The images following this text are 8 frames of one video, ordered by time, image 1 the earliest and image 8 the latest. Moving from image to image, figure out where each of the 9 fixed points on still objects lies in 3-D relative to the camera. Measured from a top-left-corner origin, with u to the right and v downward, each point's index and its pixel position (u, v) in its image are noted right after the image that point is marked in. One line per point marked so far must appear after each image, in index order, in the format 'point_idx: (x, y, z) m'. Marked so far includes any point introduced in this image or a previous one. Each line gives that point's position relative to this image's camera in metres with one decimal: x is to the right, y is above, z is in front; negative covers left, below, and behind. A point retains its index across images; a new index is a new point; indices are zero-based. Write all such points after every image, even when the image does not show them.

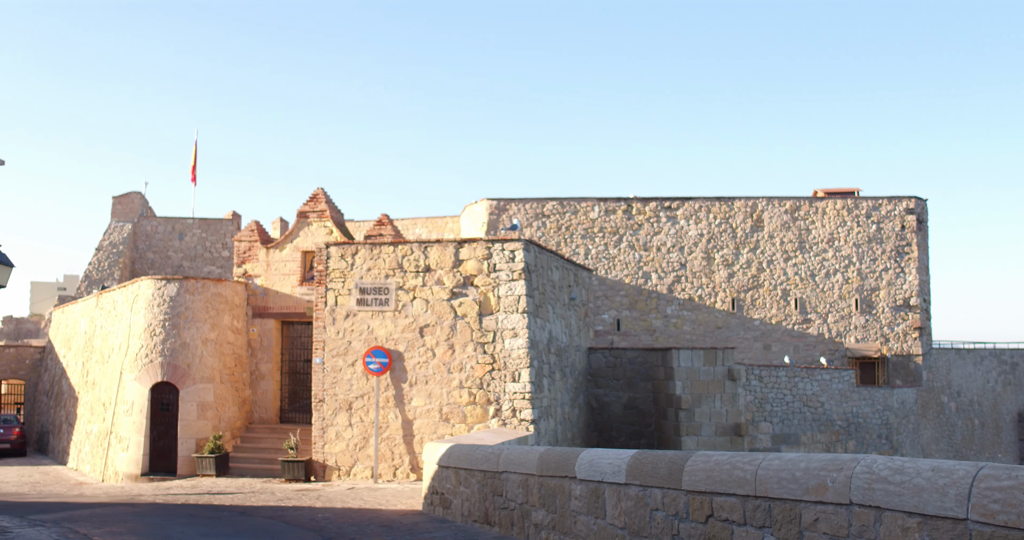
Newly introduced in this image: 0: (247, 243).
0: (-5.3, +0.6, +16.8) m
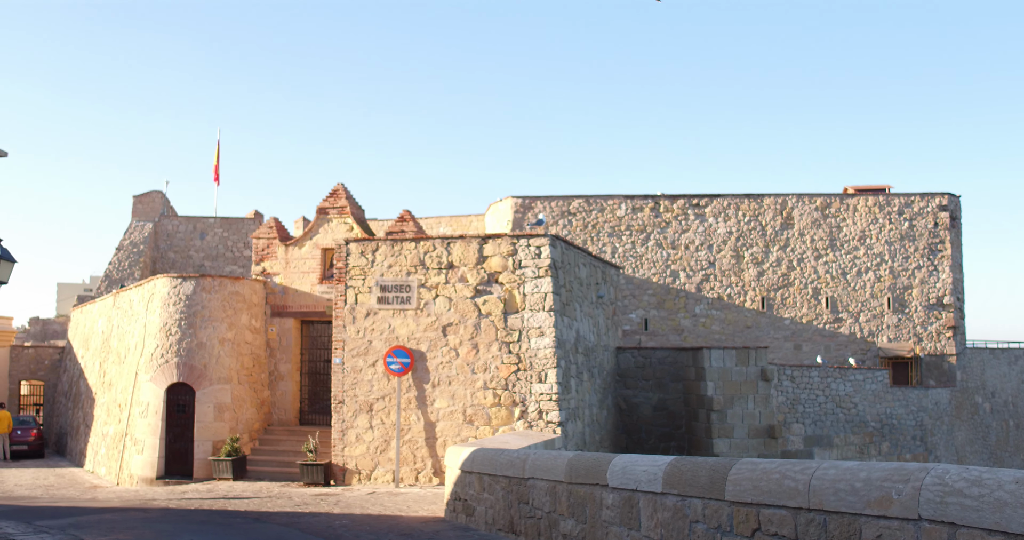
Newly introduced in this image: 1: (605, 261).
0: (-4.9, +0.6, +16.4) m
1: (+2.1, +0.2, +18.4) m
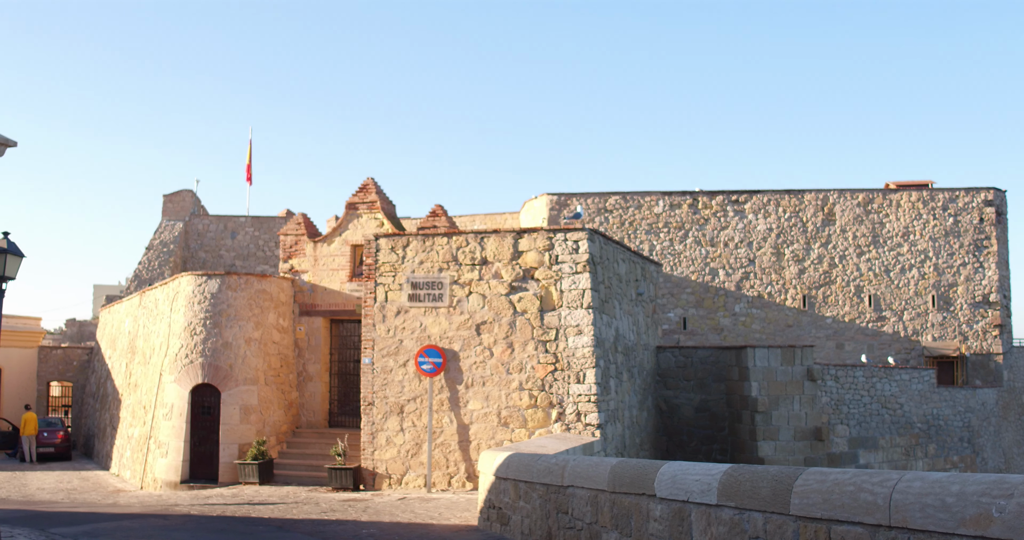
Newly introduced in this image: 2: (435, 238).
0: (-4.2, +0.7, +15.9) m
1: (+2.8, +0.3, +17.7) m
2: (-1.2, +0.5, +13.5) m
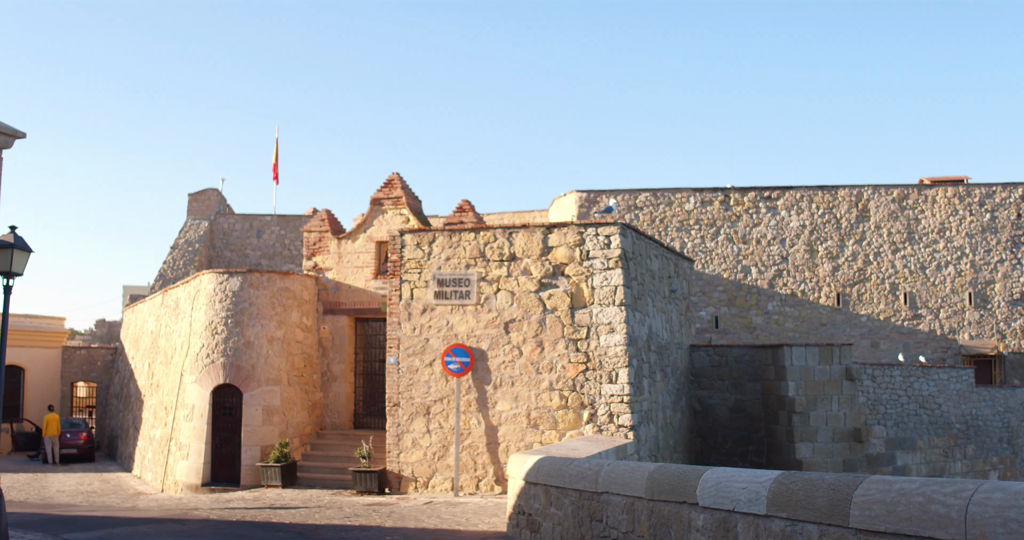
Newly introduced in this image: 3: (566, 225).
0: (-3.7, +0.7, +15.6) m
1: (+3.4, +0.4, +17.1) m
2: (-0.8, +0.6, +13.1) m
3: (+0.8, +0.7, +12.6) m
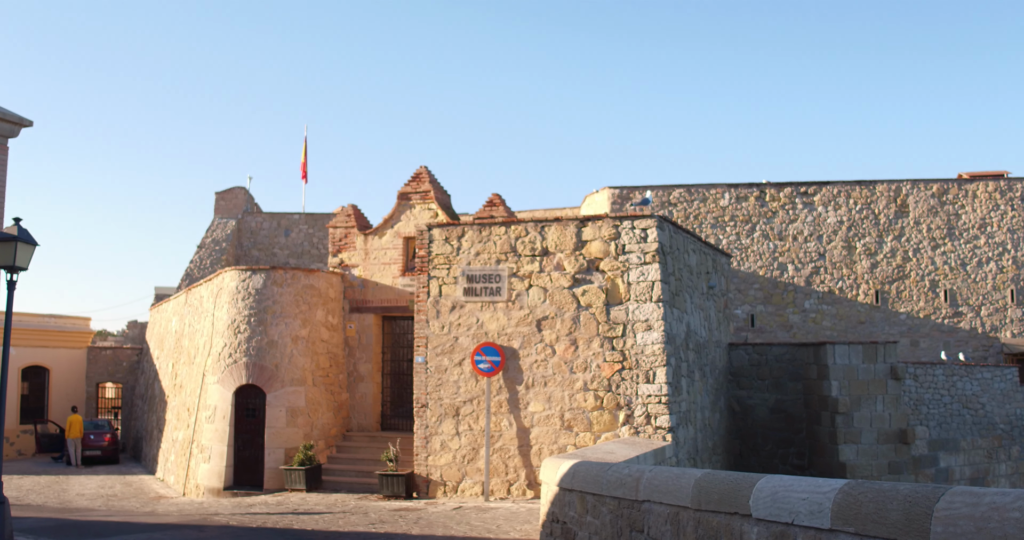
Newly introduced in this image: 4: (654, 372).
0: (-3.1, +0.7, +15.2) m
1: (+4.0, +0.4, +16.5) m
2: (-0.3, +0.6, +12.6) m
3: (+1.3, +0.7, +12.0) m
4: (+2.0, -1.4, +11.6) m
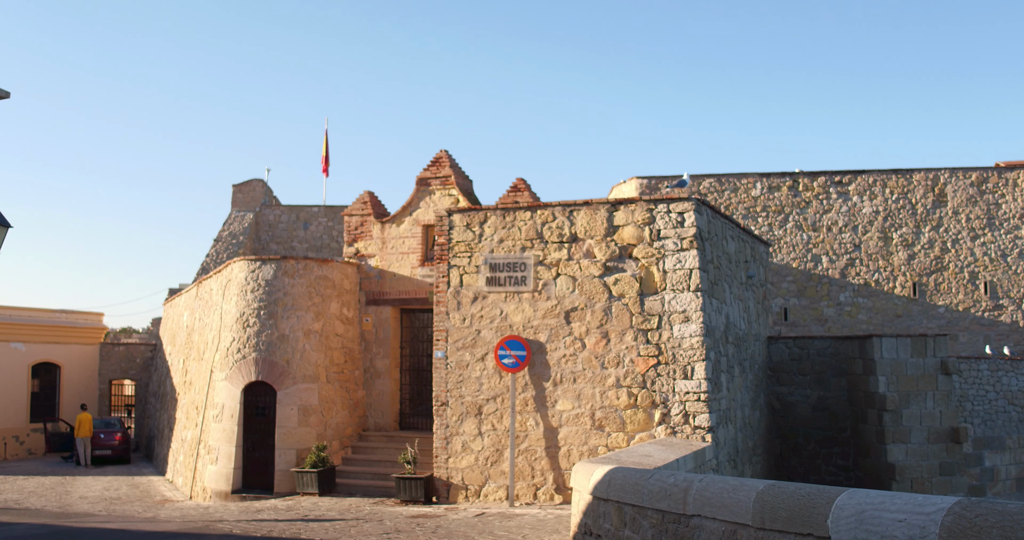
0: (-2.7, +0.9, +14.4) m
1: (+4.5, +0.7, +15.5) m
2: (0.0, +0.8, +11.7) m
3: (+1.6, +0.9, +11.1) m
4: (+2.3, -1.2, +10.6) m
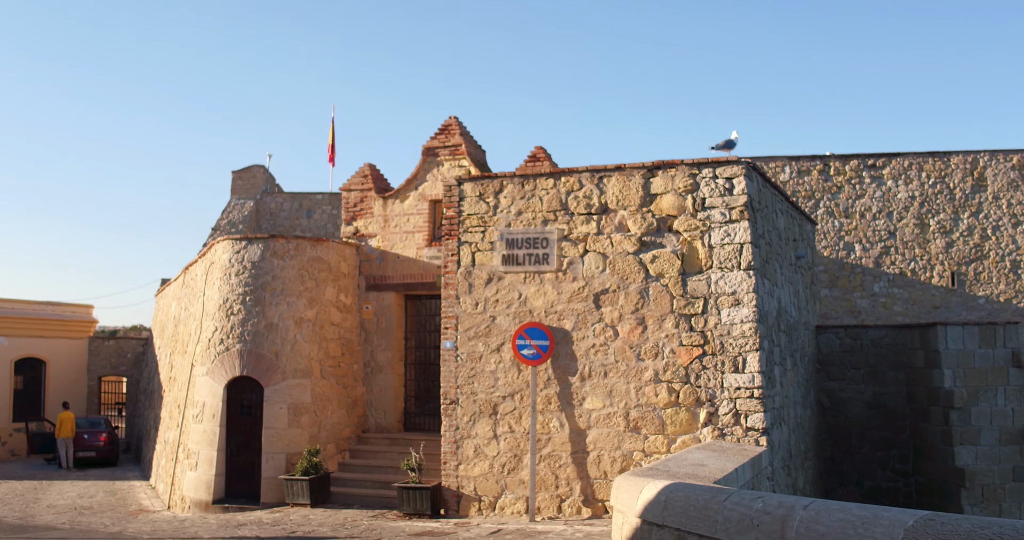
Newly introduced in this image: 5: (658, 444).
0: (-2.4, +1.2, +12.9) m
1: (+4.8, +1.0, +13.8) m
2: (+0.3, +1.1, +10.1) m
3: (+1.8, +1.2, +9.5) m
4: (+2.5, -0.9, +9.0) m
5: (+1.6, -1.9, +9.3) m
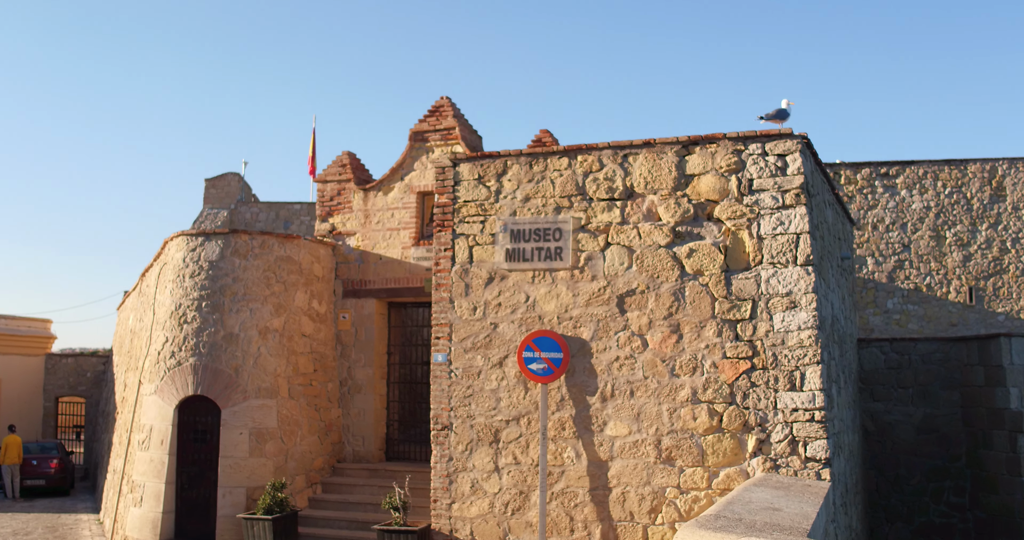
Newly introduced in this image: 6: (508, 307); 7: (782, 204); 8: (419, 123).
0: (-2.3, +1.1, +11.2) m
1: (+4.8, +0.9, +12.1) m
2: (+0.3, +1.1, +8.5) m
3: (+1.9, +1.2, +7.8) m
4: (+2.6, -0.9, +7.3) m
5: (+1.7, -1.9, +7.6) m
6: (0.0, -0.4, +8.5) m
7: (+2.4, +0.6, +7.5) m
8: (-1.2, +1.9, +10.9) m
